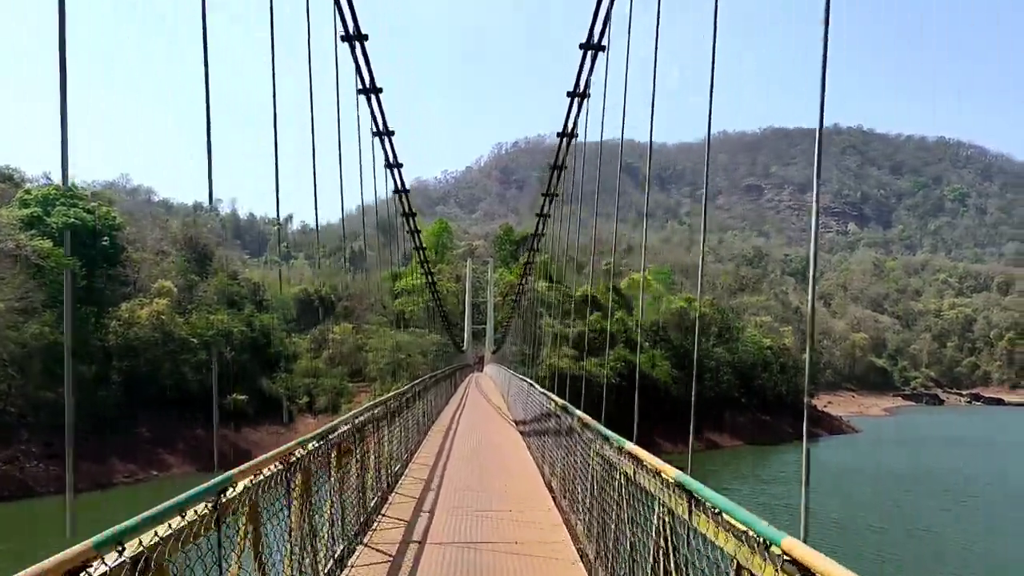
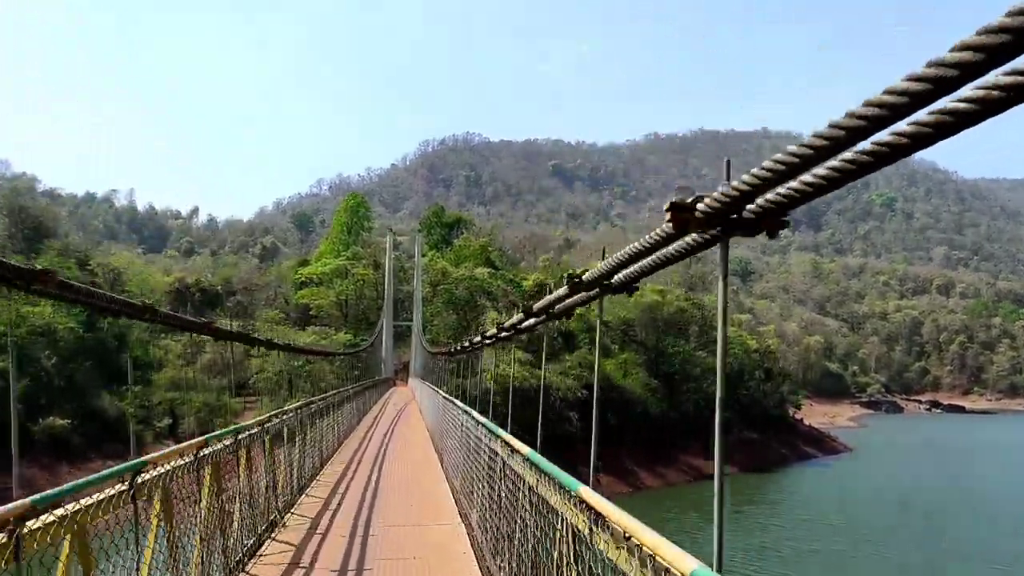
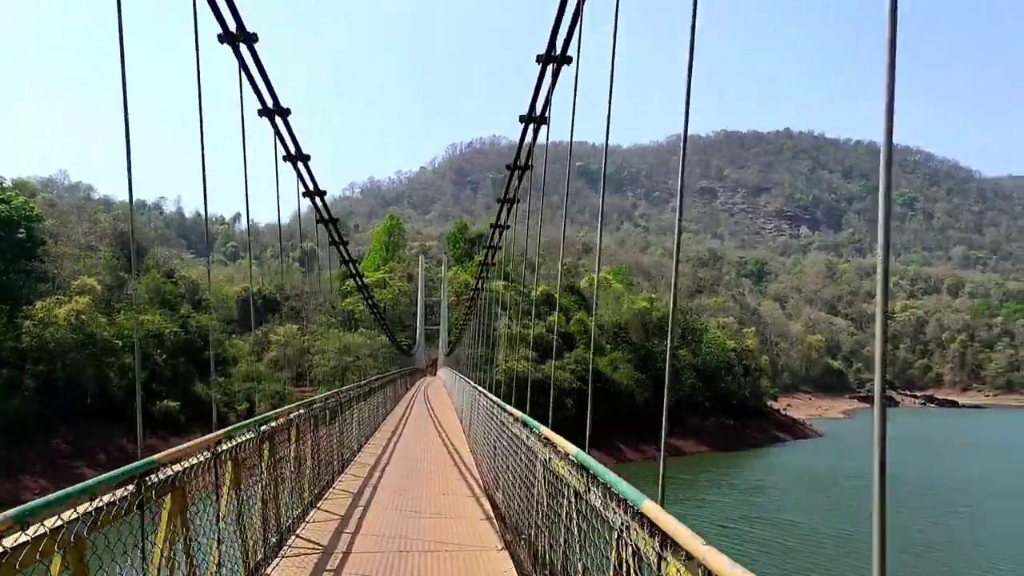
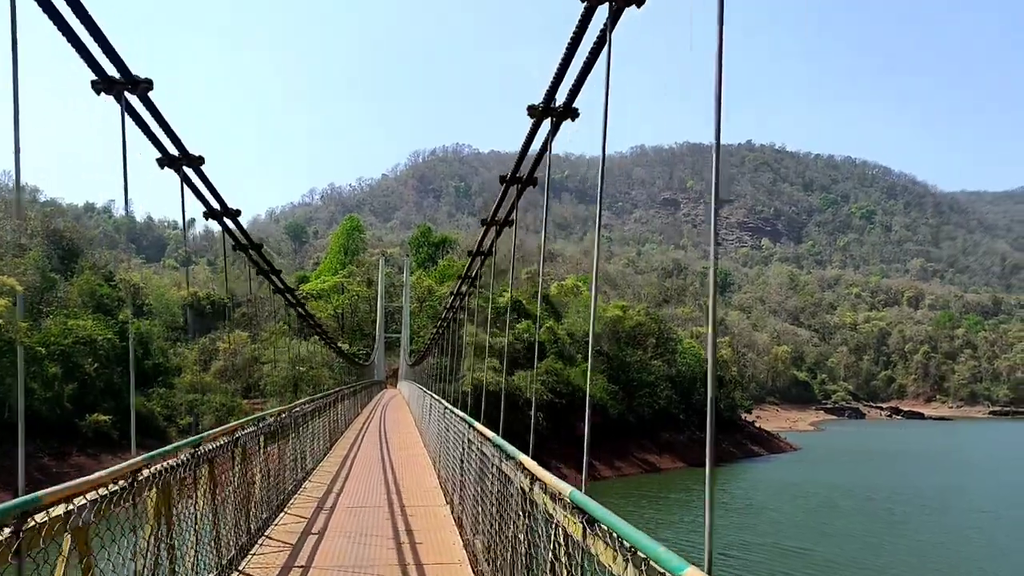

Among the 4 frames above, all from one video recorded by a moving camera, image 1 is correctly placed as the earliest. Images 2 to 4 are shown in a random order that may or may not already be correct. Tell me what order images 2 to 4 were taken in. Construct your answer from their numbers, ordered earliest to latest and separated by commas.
3, 4, 2
